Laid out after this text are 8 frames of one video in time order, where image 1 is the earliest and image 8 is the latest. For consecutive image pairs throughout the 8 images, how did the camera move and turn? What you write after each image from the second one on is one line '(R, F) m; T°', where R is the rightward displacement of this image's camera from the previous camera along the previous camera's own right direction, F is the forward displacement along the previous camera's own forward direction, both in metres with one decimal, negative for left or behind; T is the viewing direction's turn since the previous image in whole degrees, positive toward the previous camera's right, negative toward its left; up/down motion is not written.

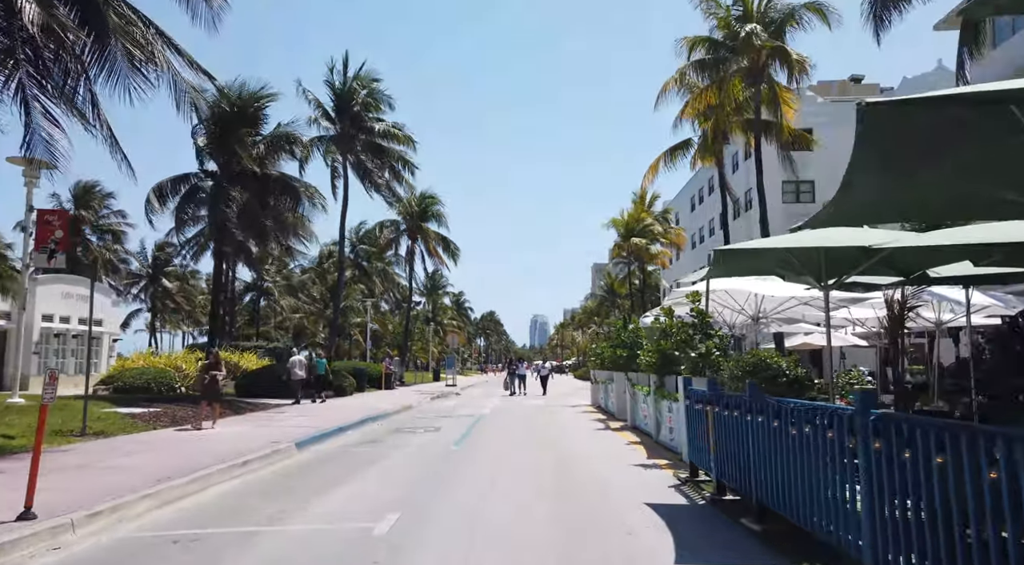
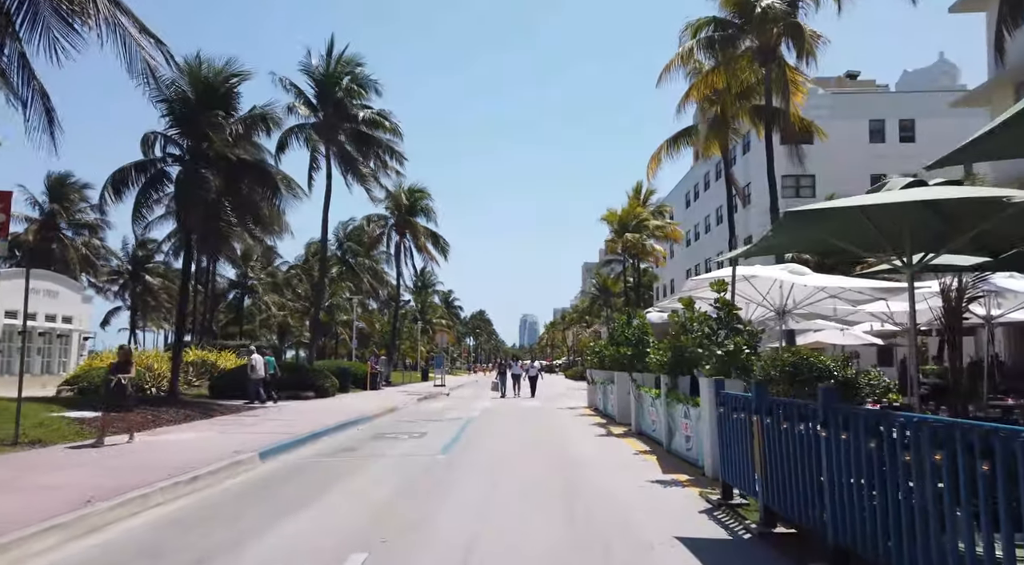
(-0.1, +1.6) m; +1°
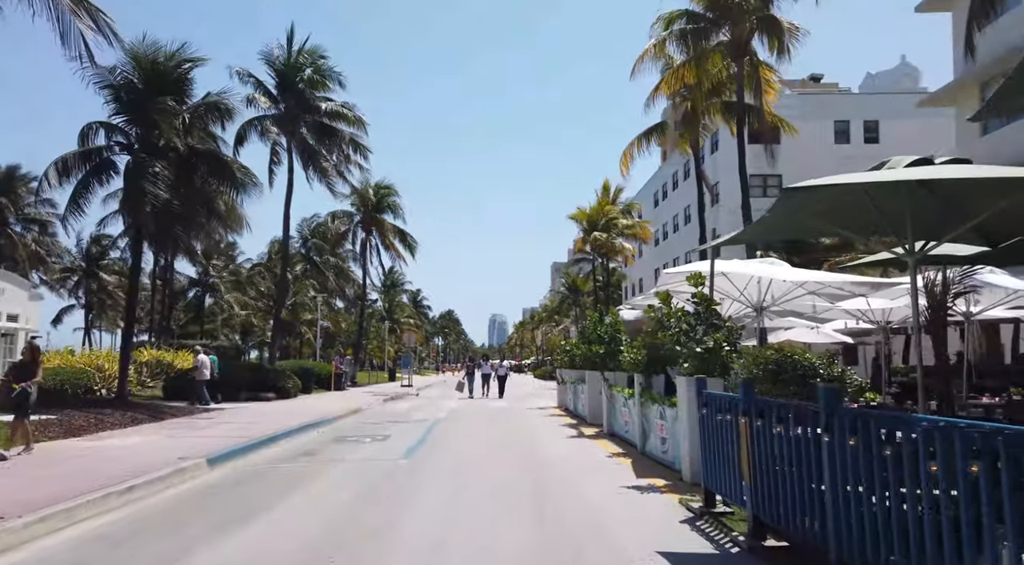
(0.0, +0.7) m; +3°
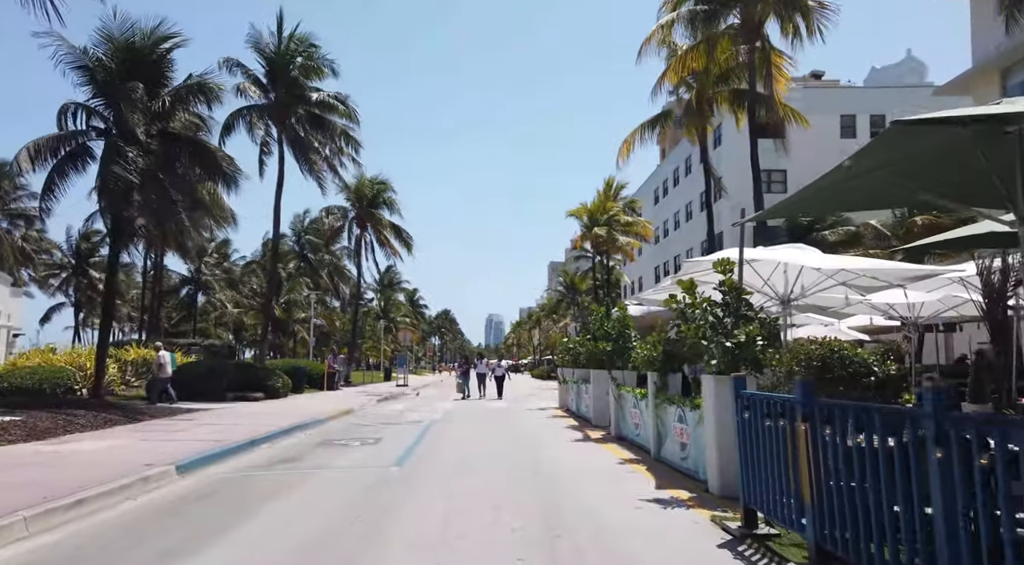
(-0.1, +1.1) m; 0°
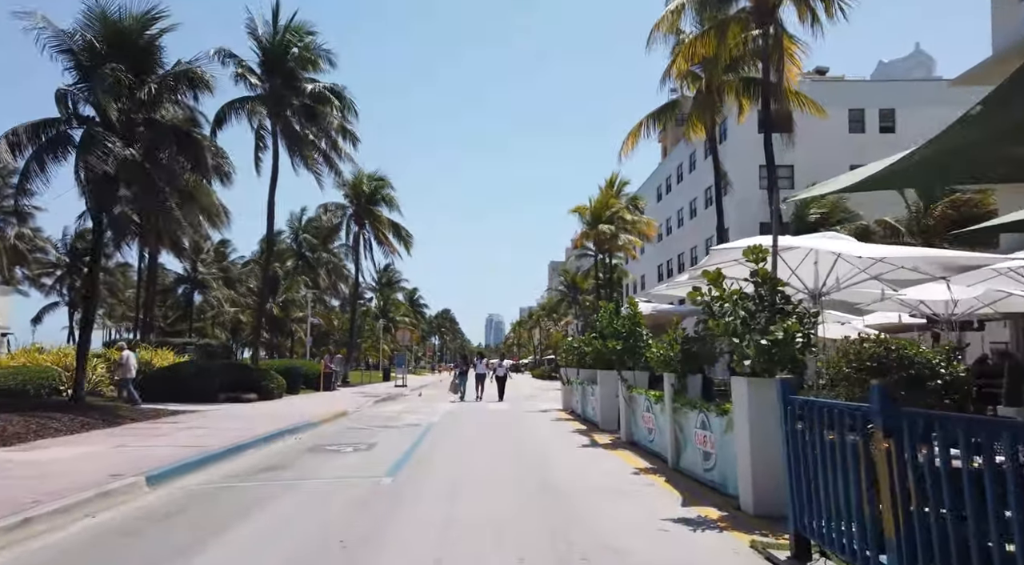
(-0.1, +1.0) m; 0°
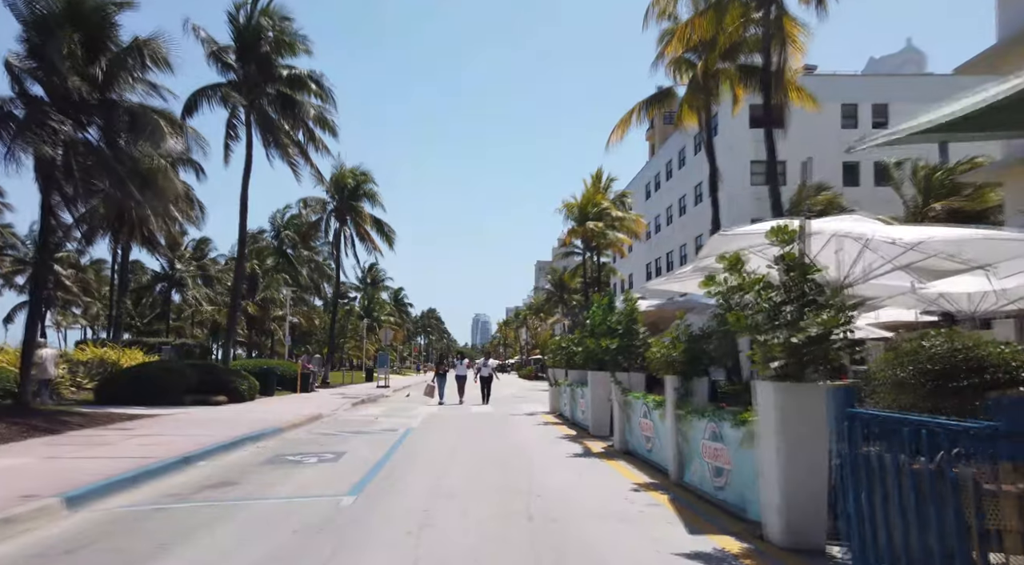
(+0.1, +1.3) m; +1°
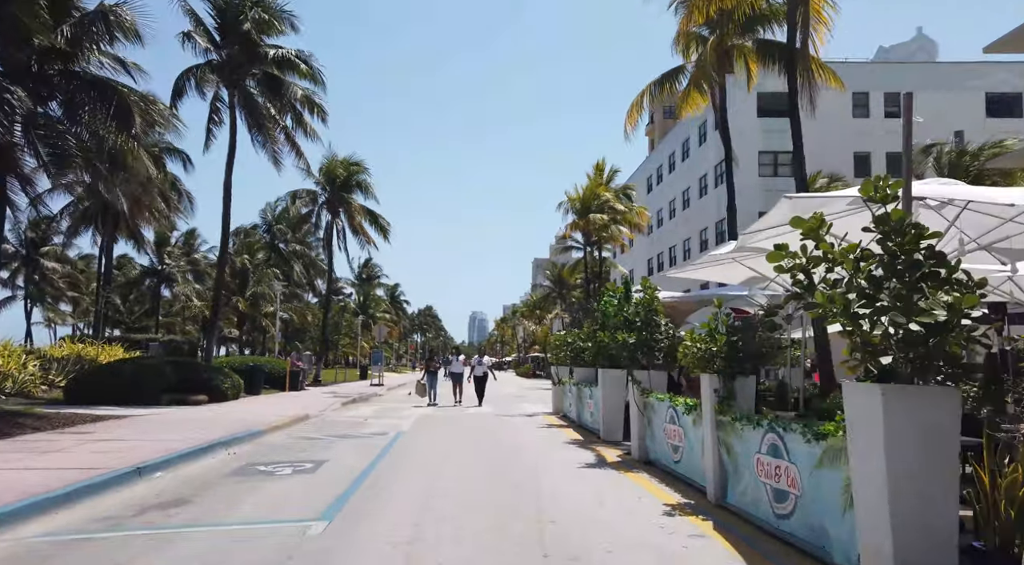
(-0.1, +1.6) m; 0°
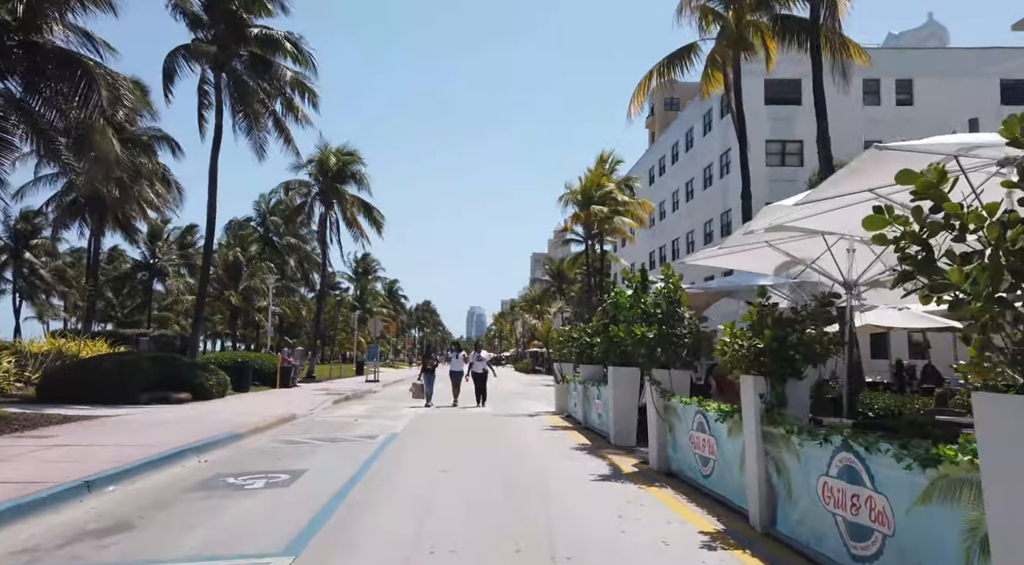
(-0.1, +1.3) m; 0°
